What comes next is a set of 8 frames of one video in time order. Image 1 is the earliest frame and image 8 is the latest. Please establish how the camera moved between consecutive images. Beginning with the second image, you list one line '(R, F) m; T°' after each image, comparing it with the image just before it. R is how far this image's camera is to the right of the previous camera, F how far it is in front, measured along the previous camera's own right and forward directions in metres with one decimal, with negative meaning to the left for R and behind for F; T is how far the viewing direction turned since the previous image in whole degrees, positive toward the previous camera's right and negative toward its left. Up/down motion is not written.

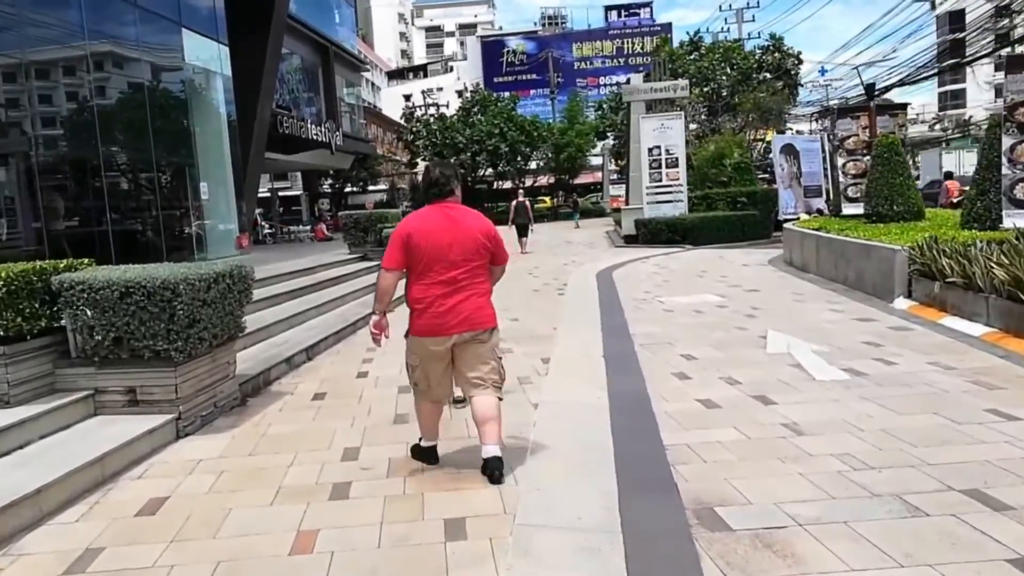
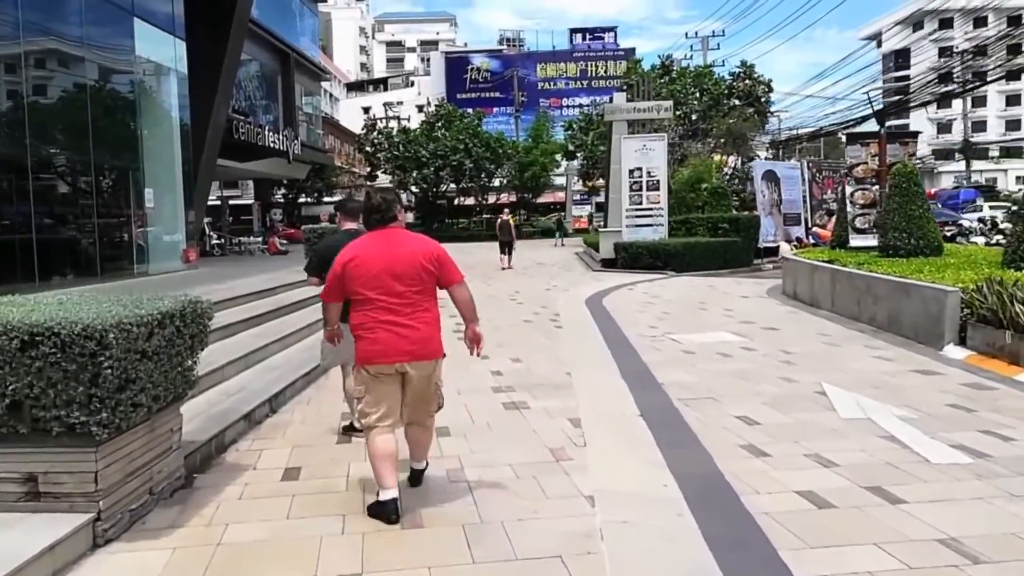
(-0.5, +1.5) m; +3°
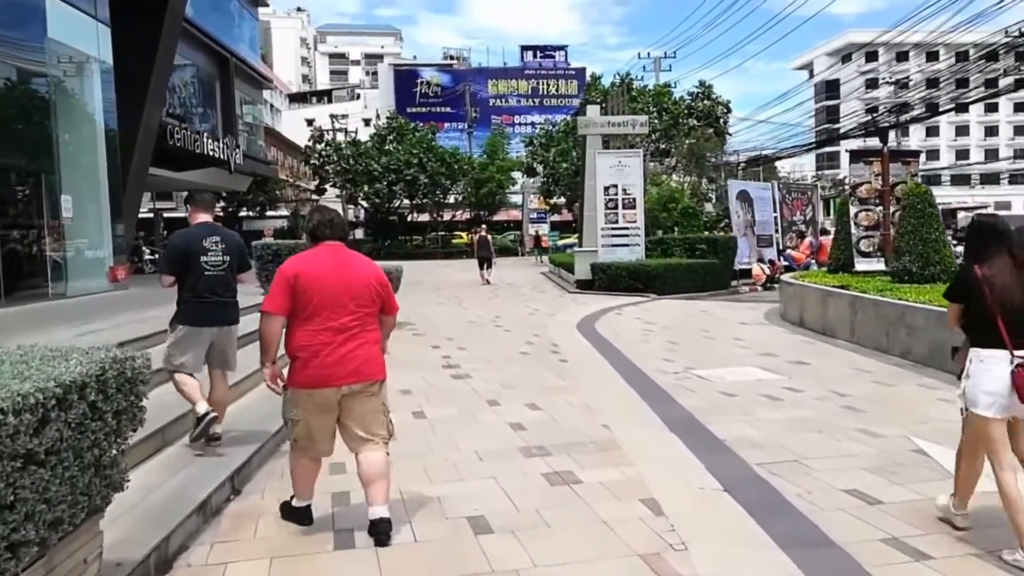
(-0.5, +1.5) m; +4°
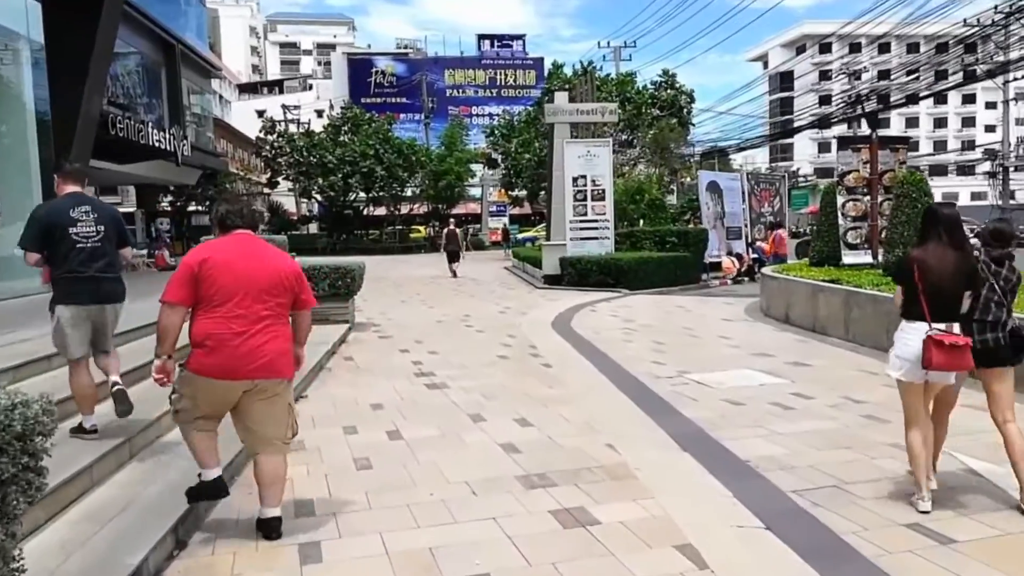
(-0.2, +0.8) m; +3°
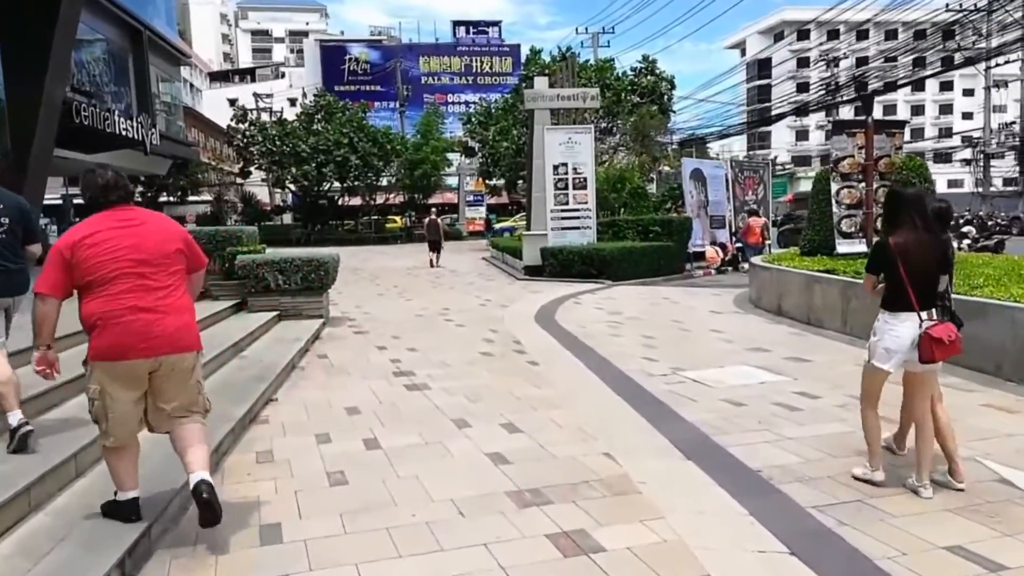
(-0.1, +0.5) m; +1°
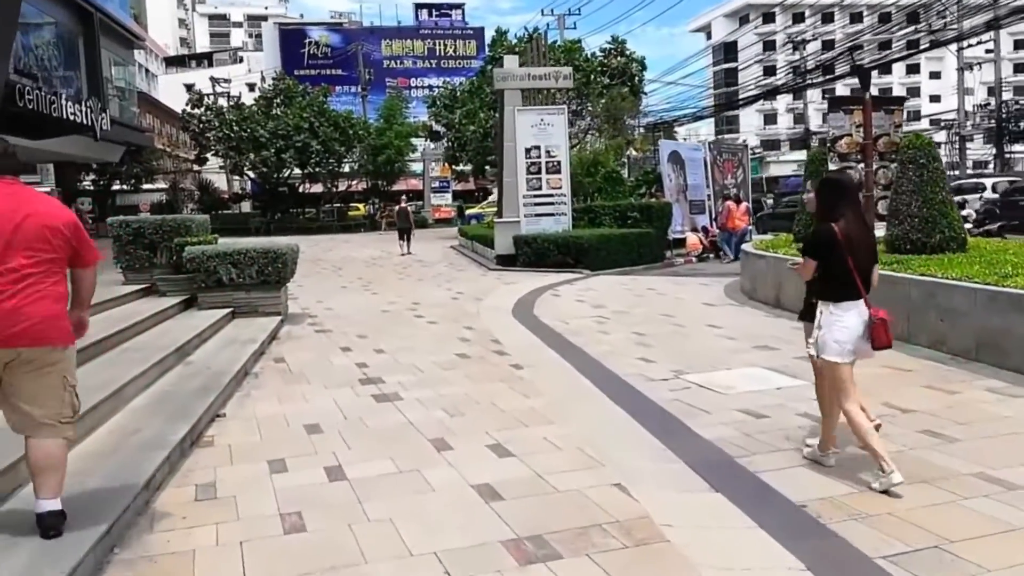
(-0.1, +0.9) m; +2°
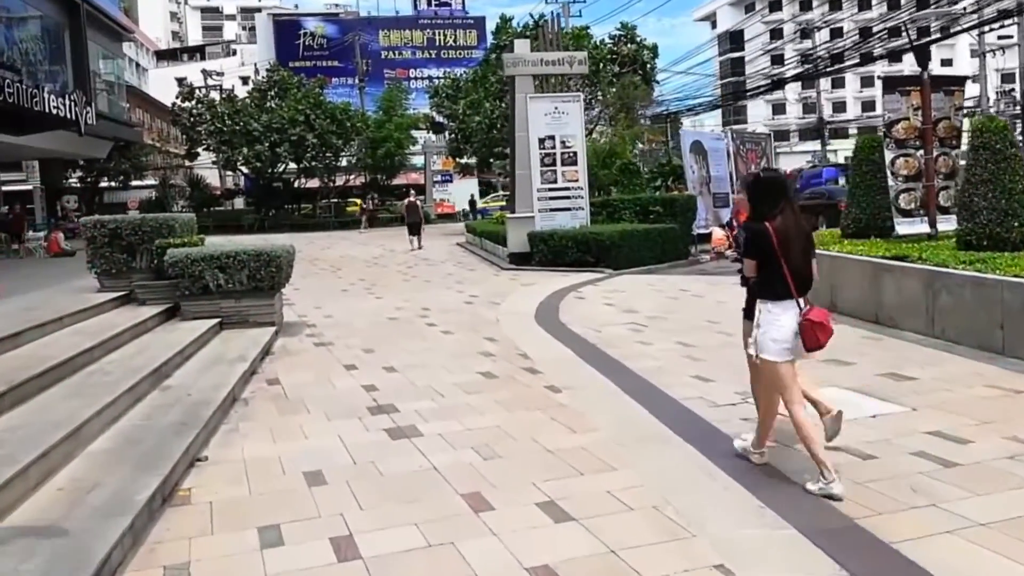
(-0.2, +1.1) m; 0°
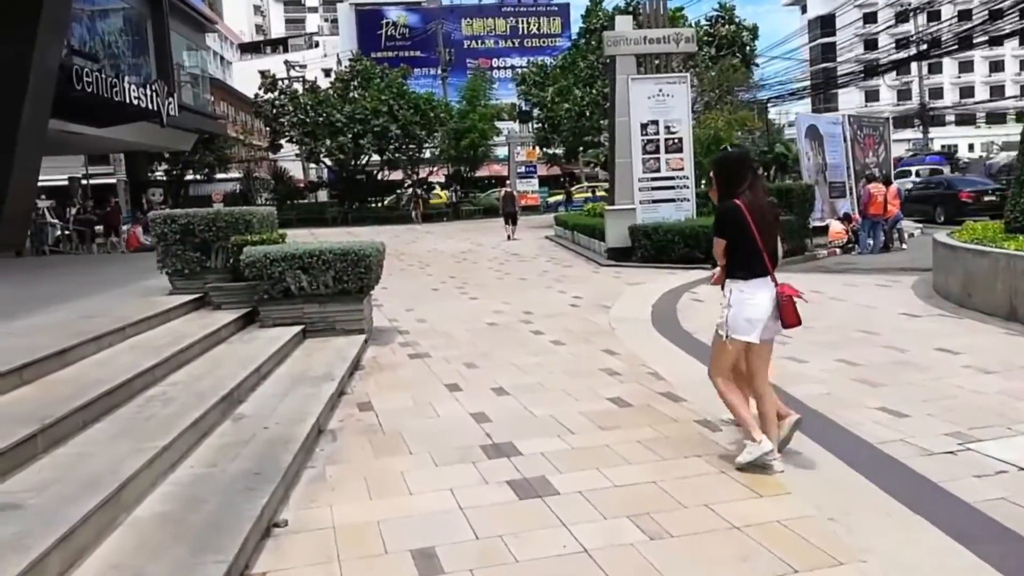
(-0.4, +1.1) m; -5°
